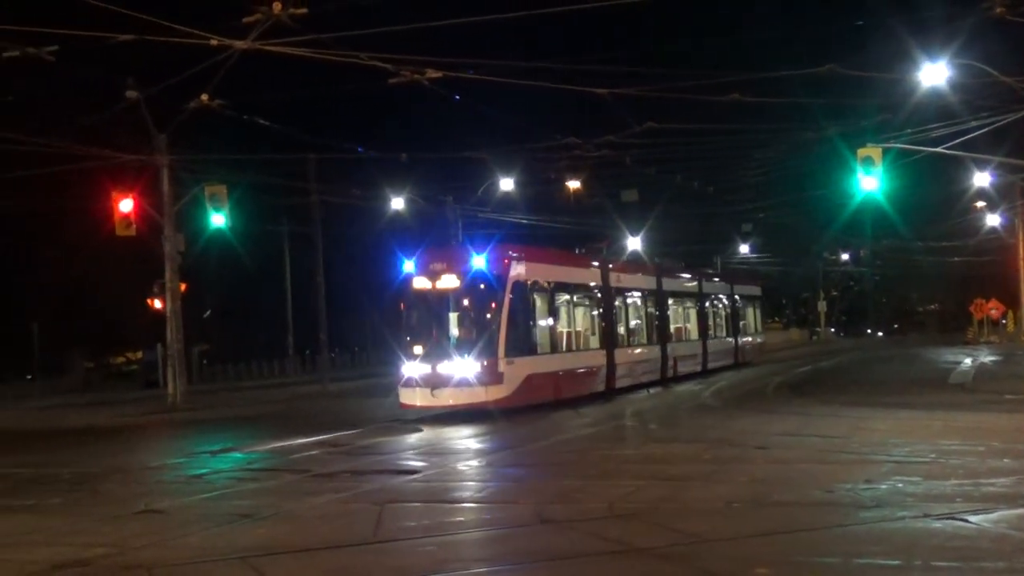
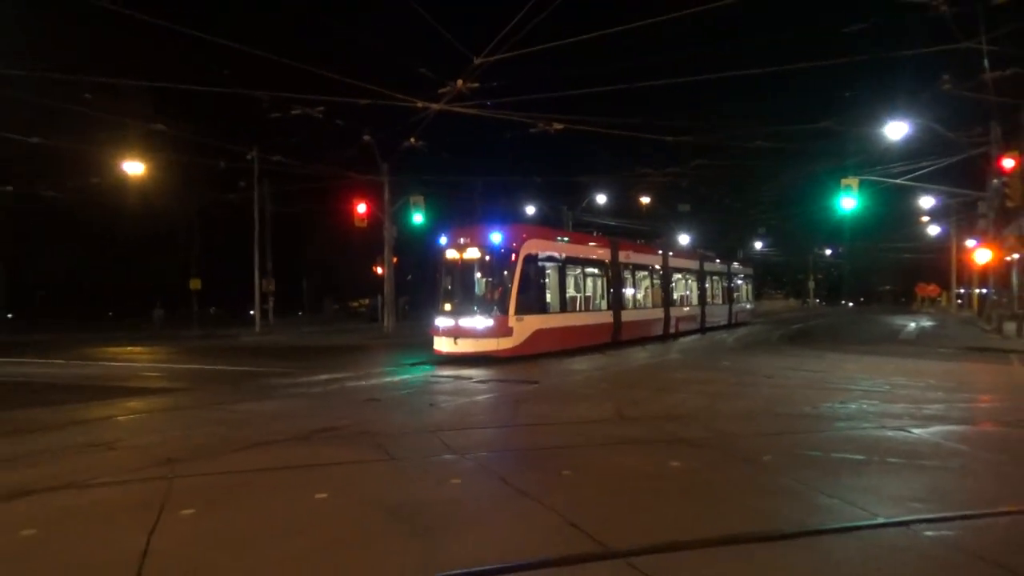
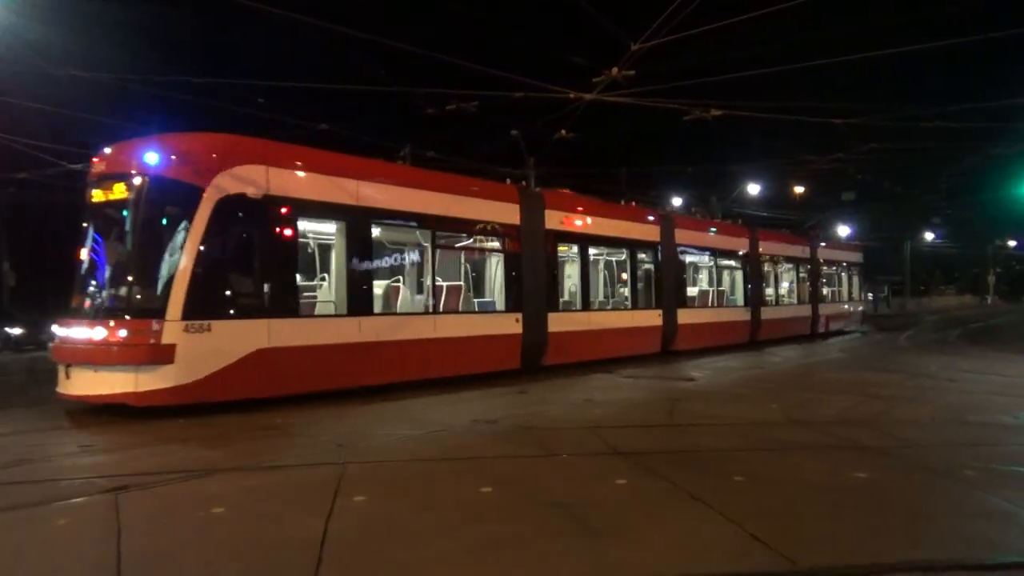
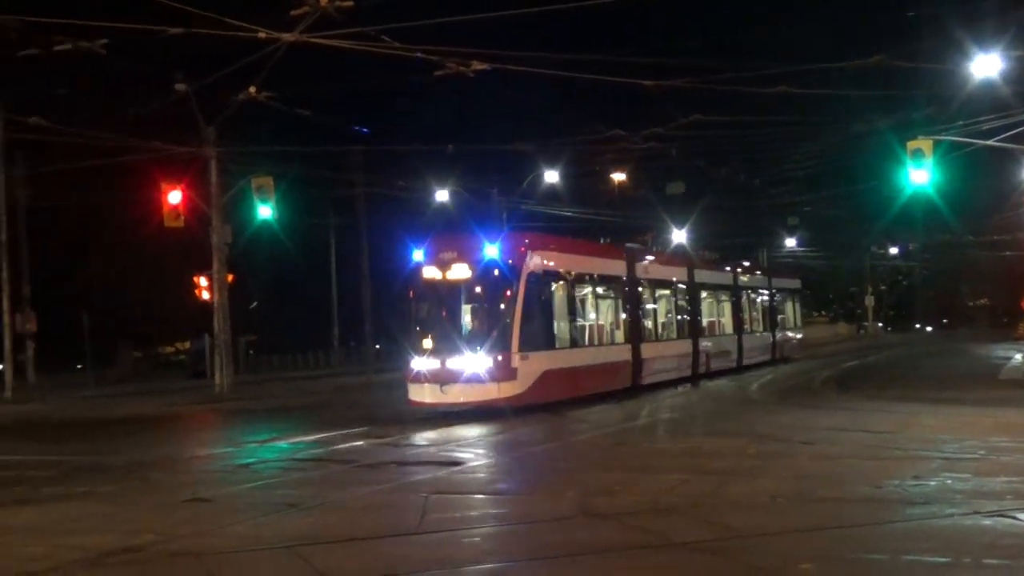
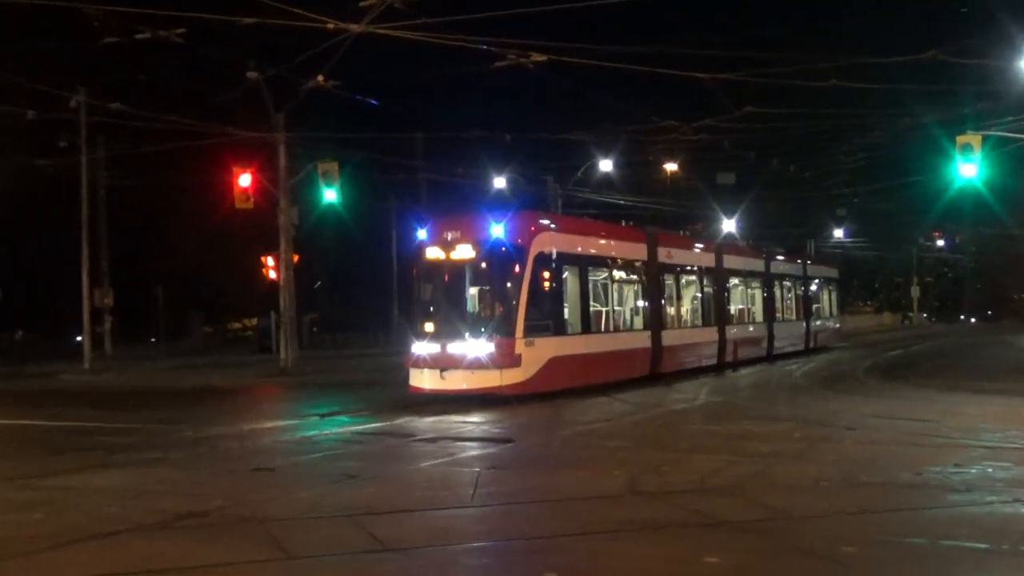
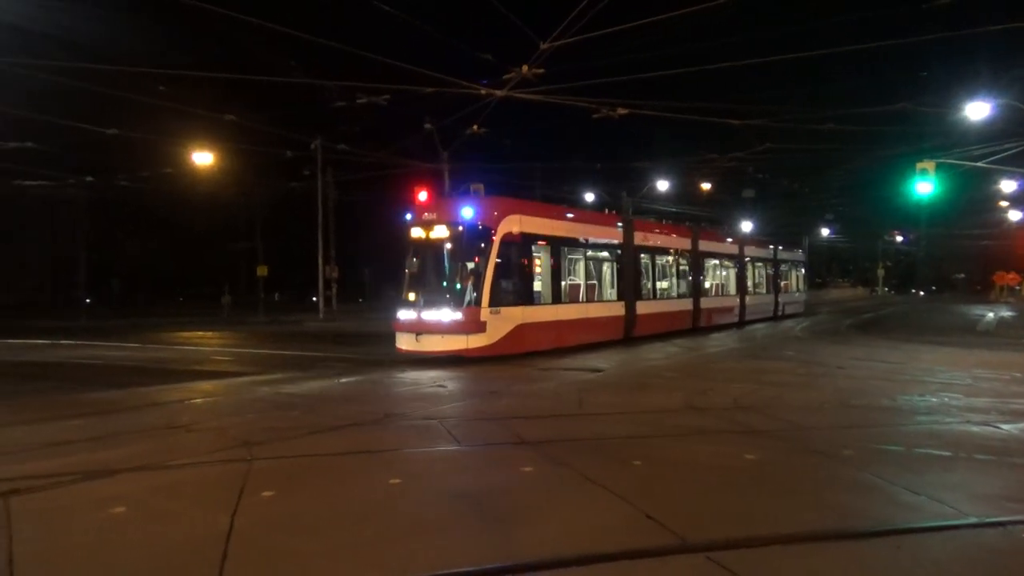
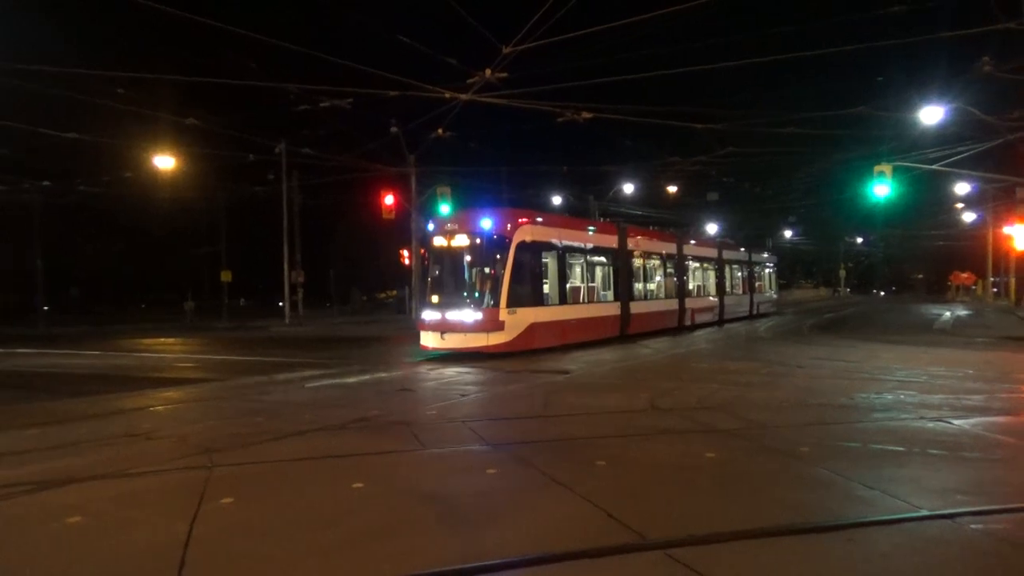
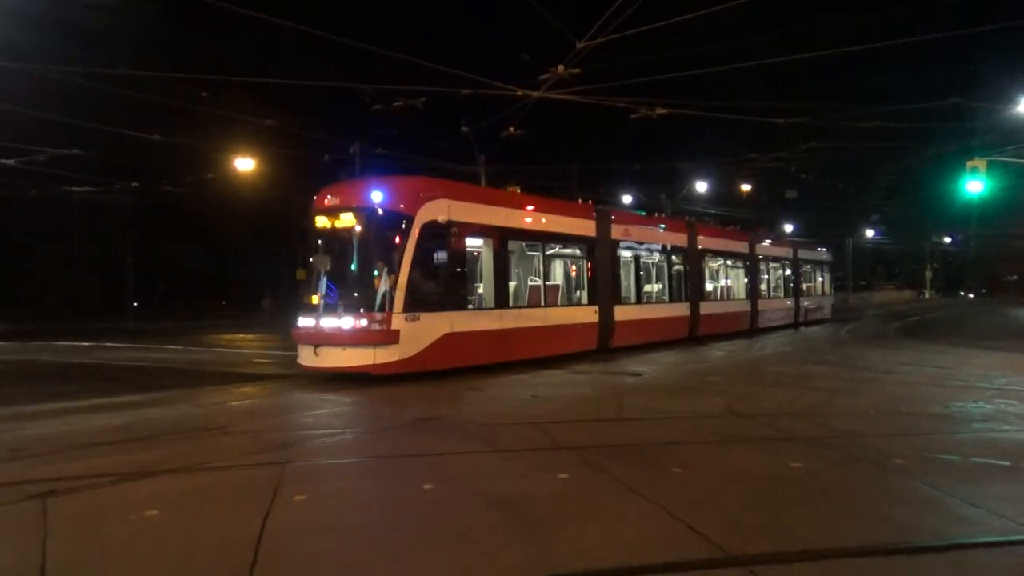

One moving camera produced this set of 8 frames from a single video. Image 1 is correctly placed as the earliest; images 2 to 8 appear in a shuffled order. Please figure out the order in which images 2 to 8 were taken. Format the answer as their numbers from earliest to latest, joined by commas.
4, 5, 2, 7, 6, 8, 3
